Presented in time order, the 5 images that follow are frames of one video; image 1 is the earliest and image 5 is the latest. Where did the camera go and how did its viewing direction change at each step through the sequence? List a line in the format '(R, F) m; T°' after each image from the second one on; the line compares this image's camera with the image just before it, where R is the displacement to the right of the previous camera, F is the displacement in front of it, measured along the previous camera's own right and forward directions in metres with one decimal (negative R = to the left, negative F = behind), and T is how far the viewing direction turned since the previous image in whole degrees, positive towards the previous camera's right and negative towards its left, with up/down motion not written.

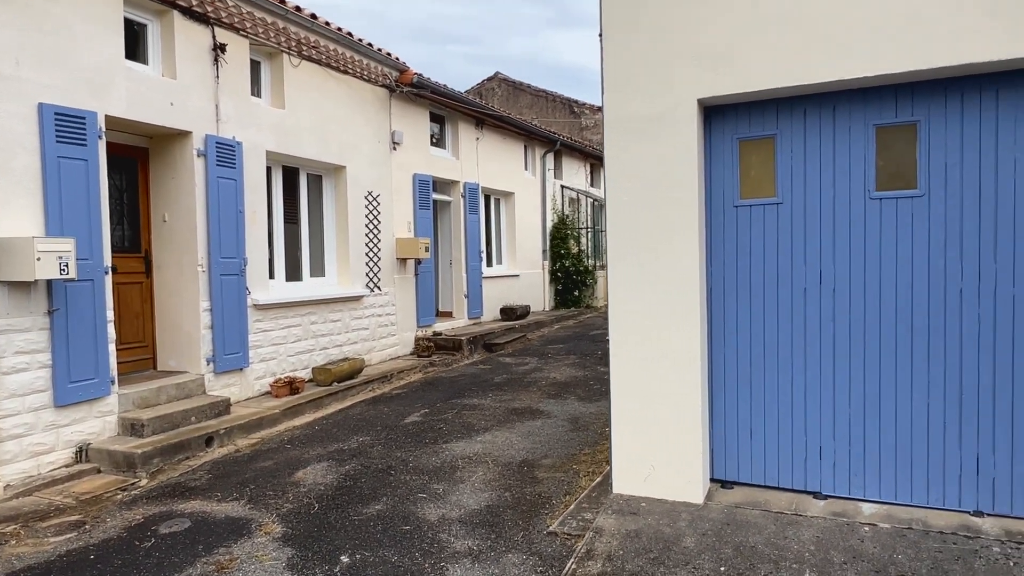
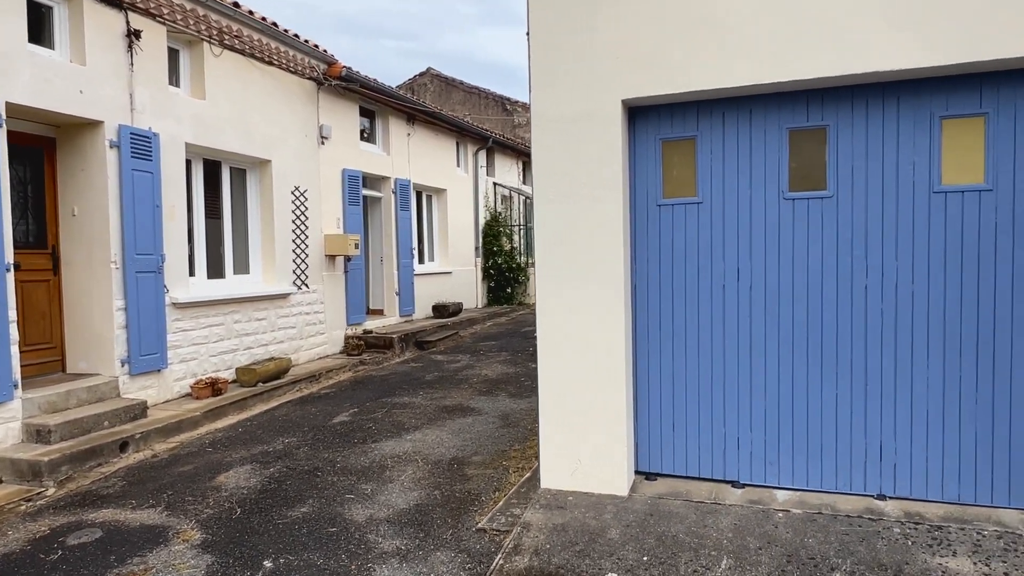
(0.0, 0.0) m; +5°
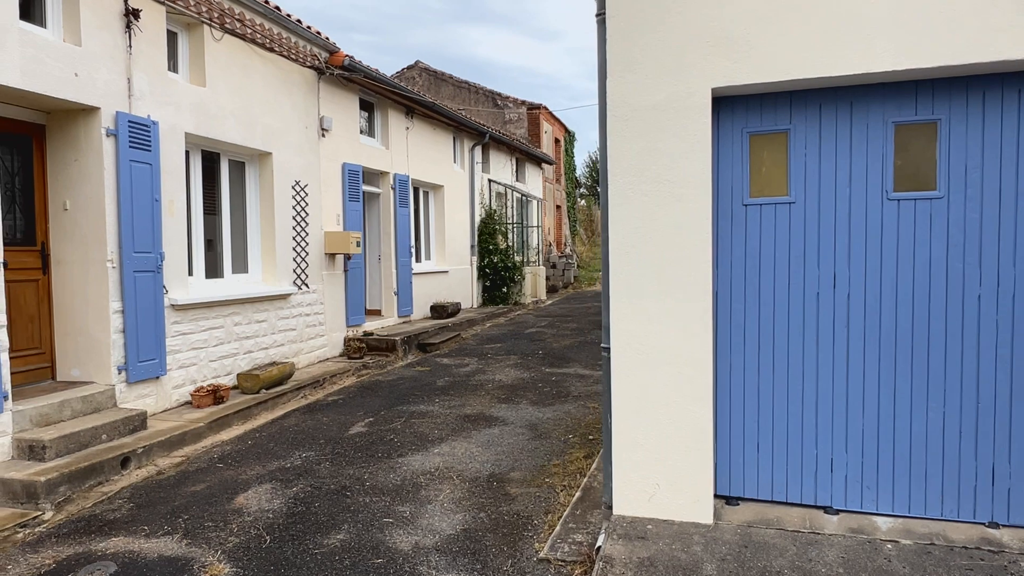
(-0.5, +0.3) m; +2°
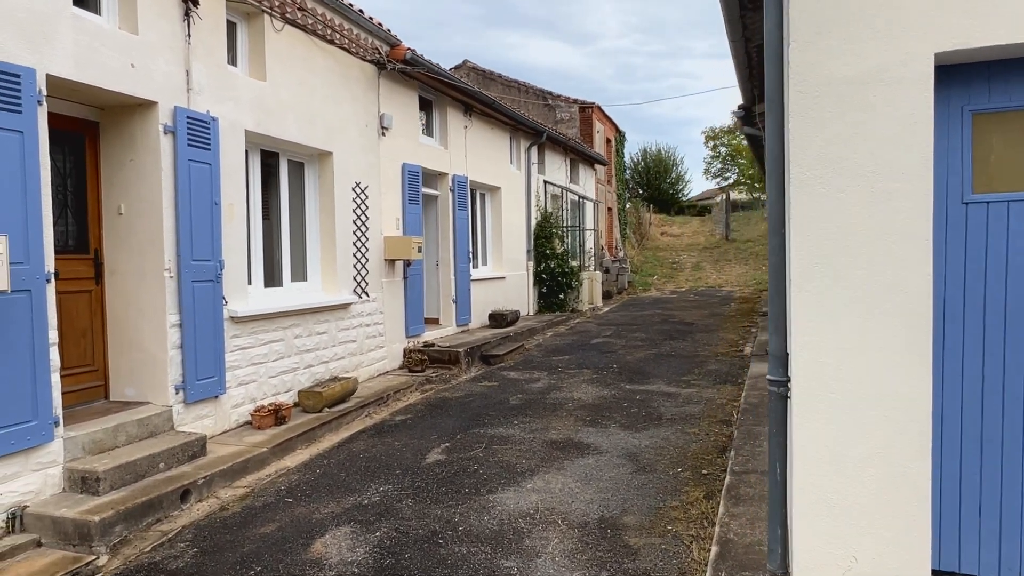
(-0.4, +0.6) m; -3°
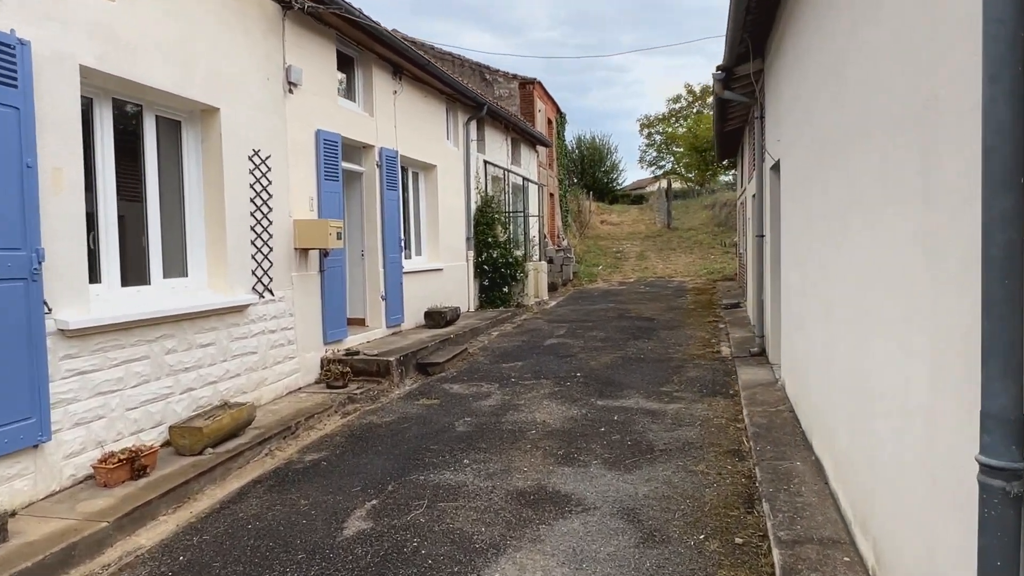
(-0.1, +1.4) m; +6°
